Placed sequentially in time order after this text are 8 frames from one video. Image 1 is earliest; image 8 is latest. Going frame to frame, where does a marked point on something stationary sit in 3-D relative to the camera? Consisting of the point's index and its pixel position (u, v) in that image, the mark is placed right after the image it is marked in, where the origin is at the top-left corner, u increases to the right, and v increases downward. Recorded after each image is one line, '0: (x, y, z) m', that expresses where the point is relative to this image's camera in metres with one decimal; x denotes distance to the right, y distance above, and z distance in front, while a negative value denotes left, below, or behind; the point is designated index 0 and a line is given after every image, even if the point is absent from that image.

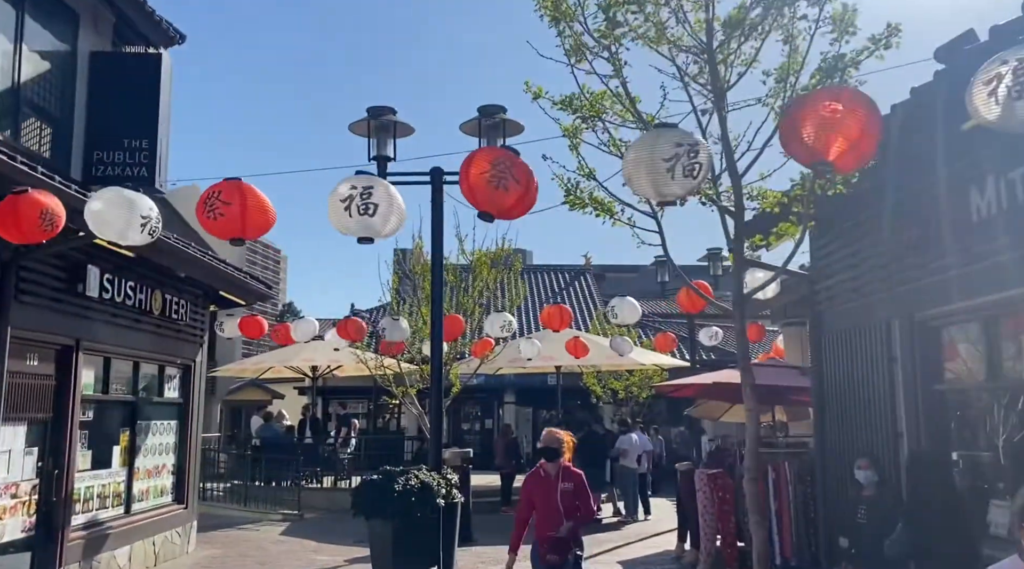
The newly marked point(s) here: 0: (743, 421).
0: (+3.5, -2.0, +13.6) m
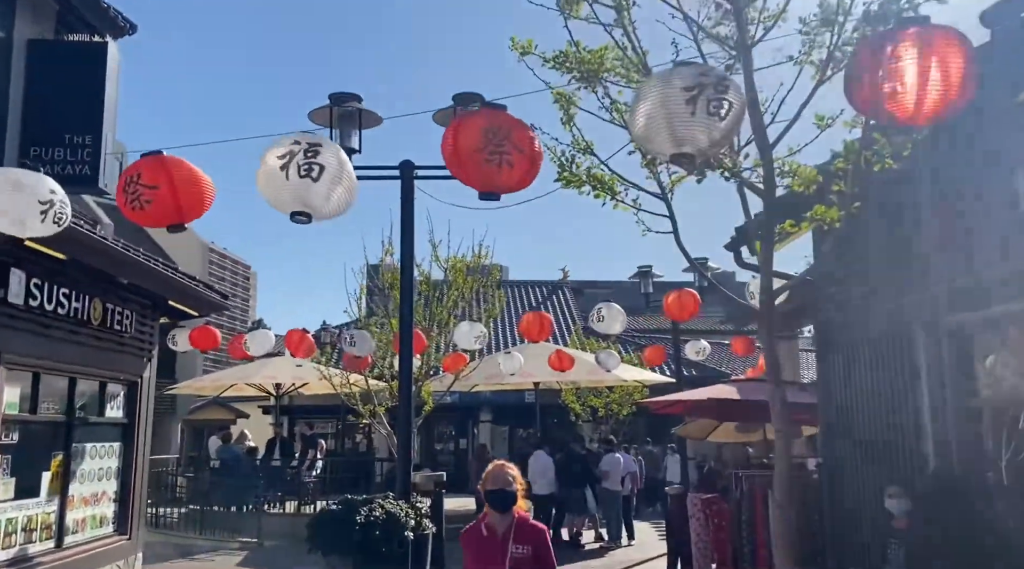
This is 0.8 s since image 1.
0: (+3.1, -2.2, +12.9) m
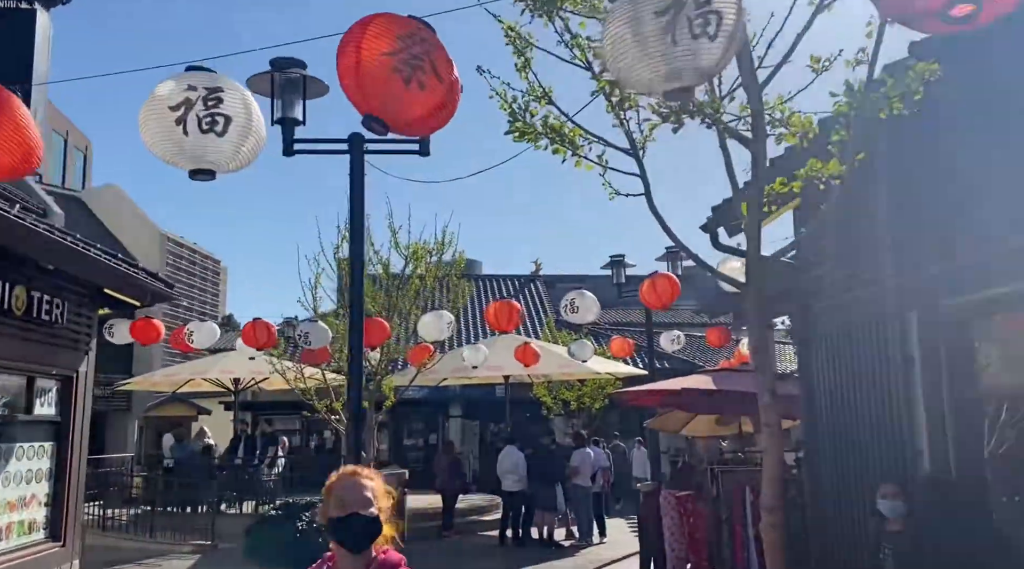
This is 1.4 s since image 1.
0: (+2.7, -2.0, +12.4) m
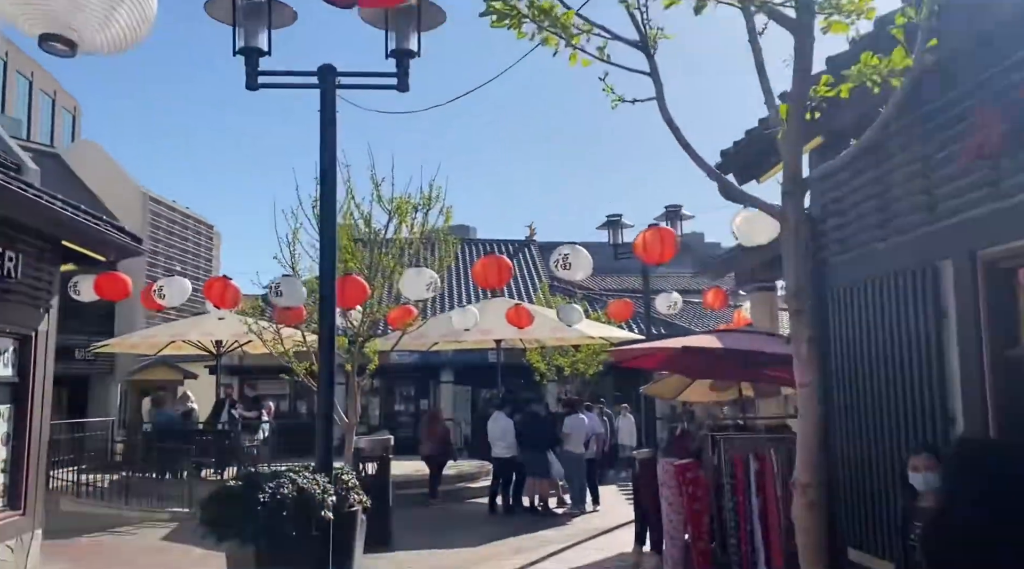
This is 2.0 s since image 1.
0: (+2.5, -1.5, +11.9) m
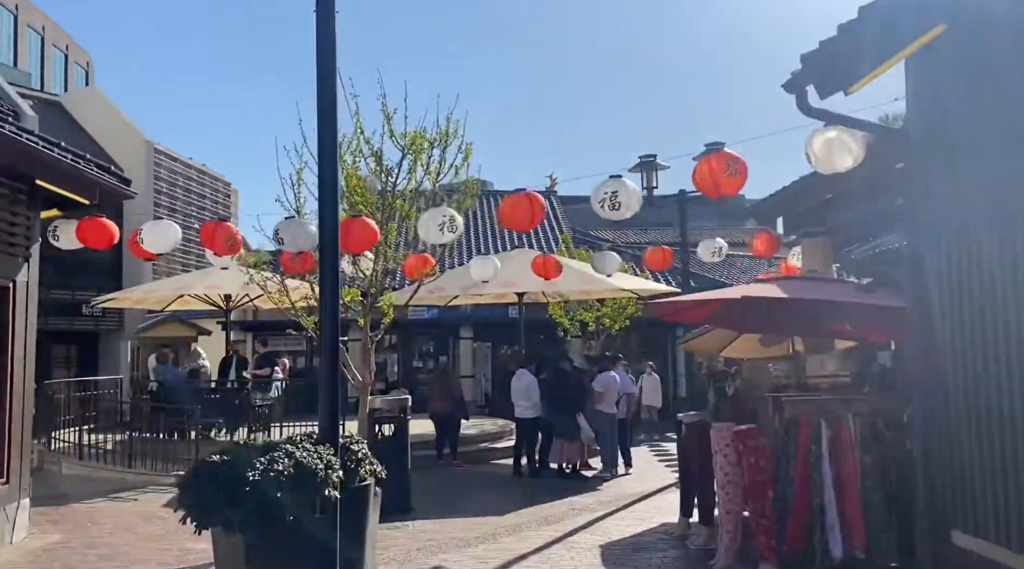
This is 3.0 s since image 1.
0: (+2.9, -0.8, +10.9) m
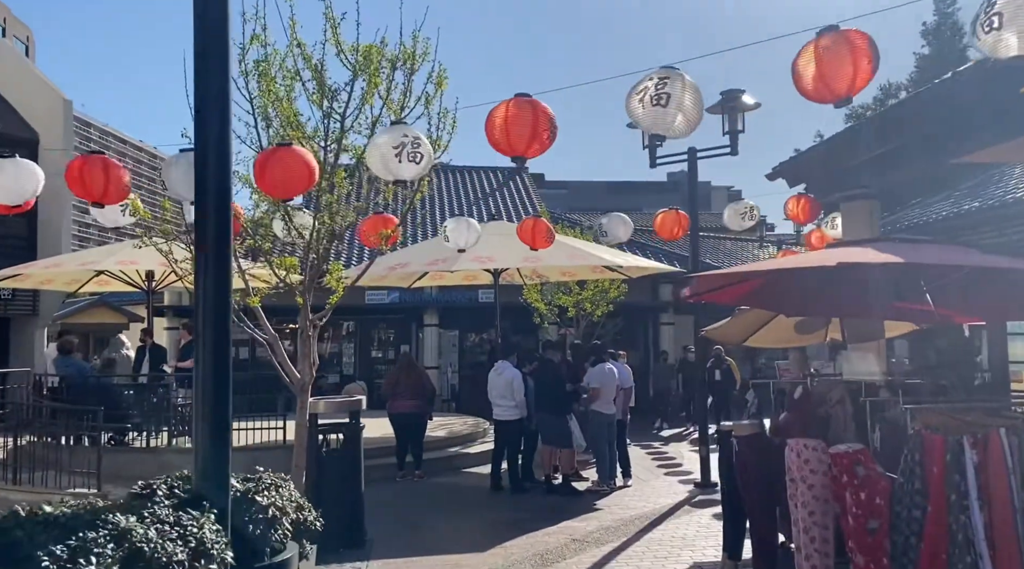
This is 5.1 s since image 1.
0: (+2.7, -0.6, +8.9) m
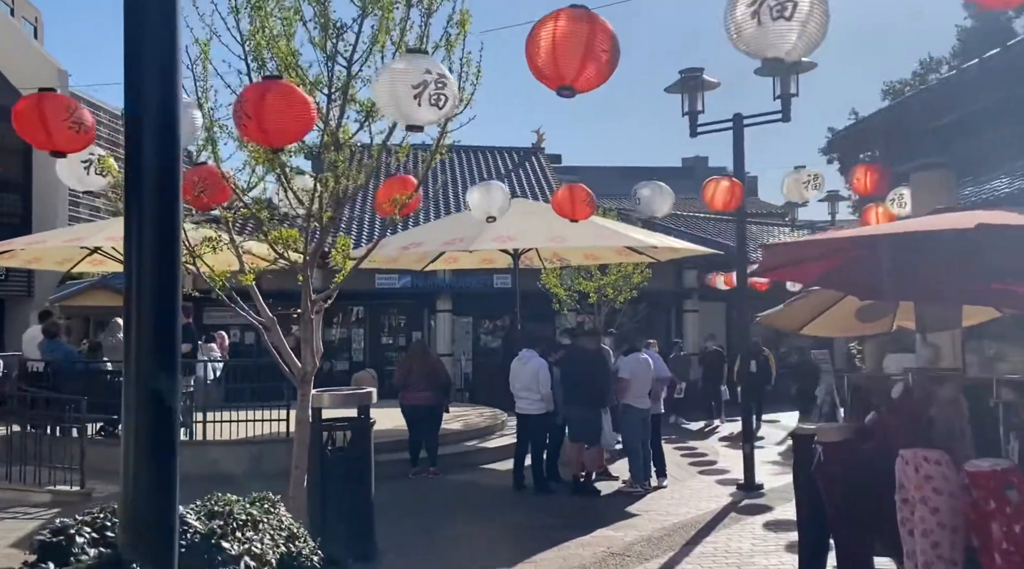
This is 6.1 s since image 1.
0: (+2.9, -0.4, +8.0) m
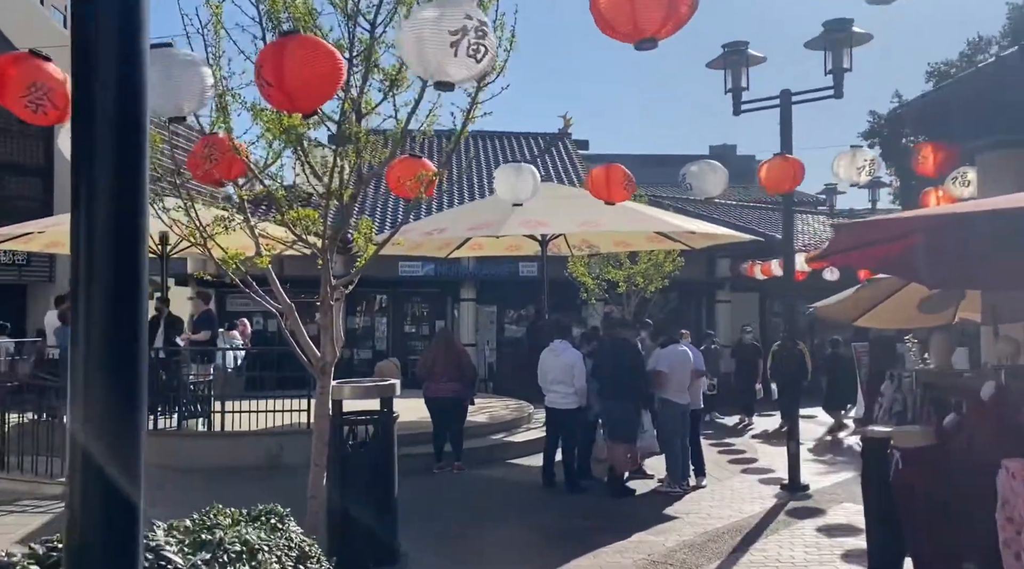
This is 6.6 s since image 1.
0: (+3.2, -0.3, +7.4) m
